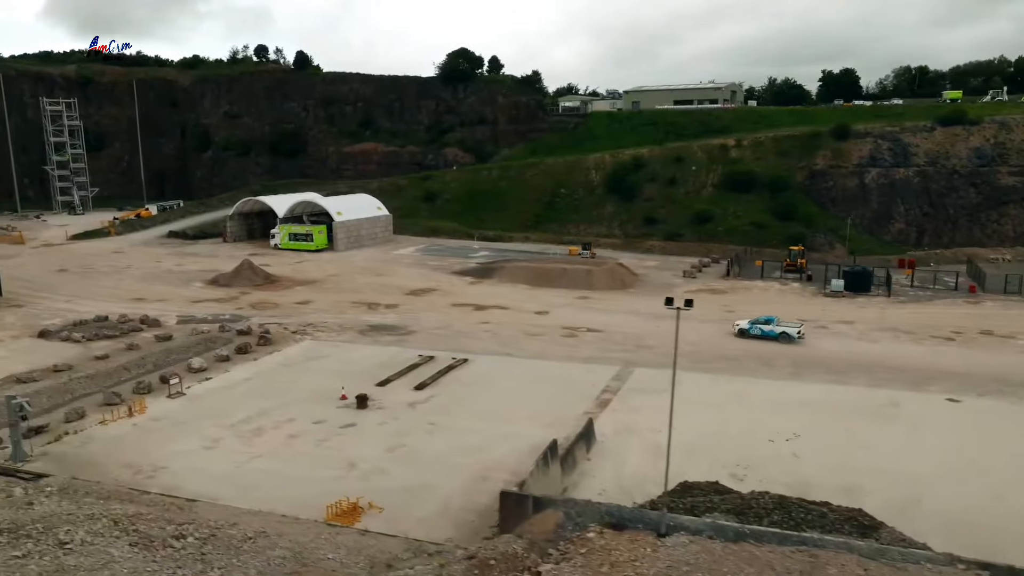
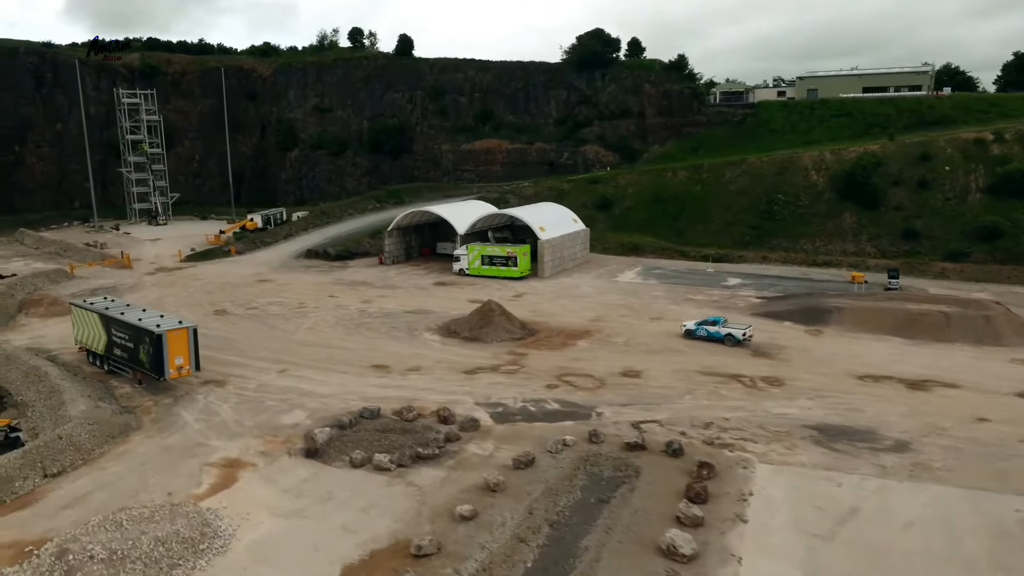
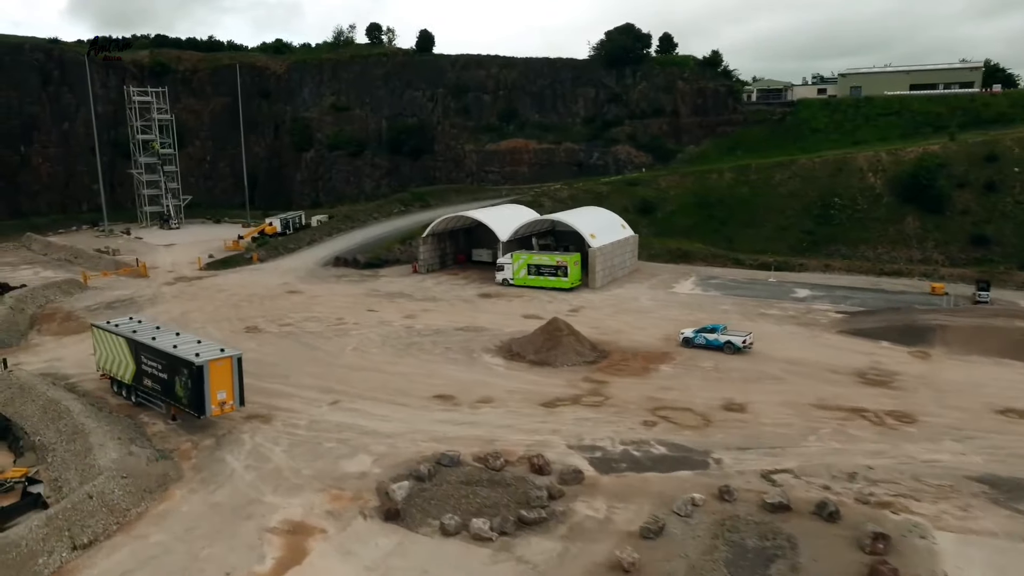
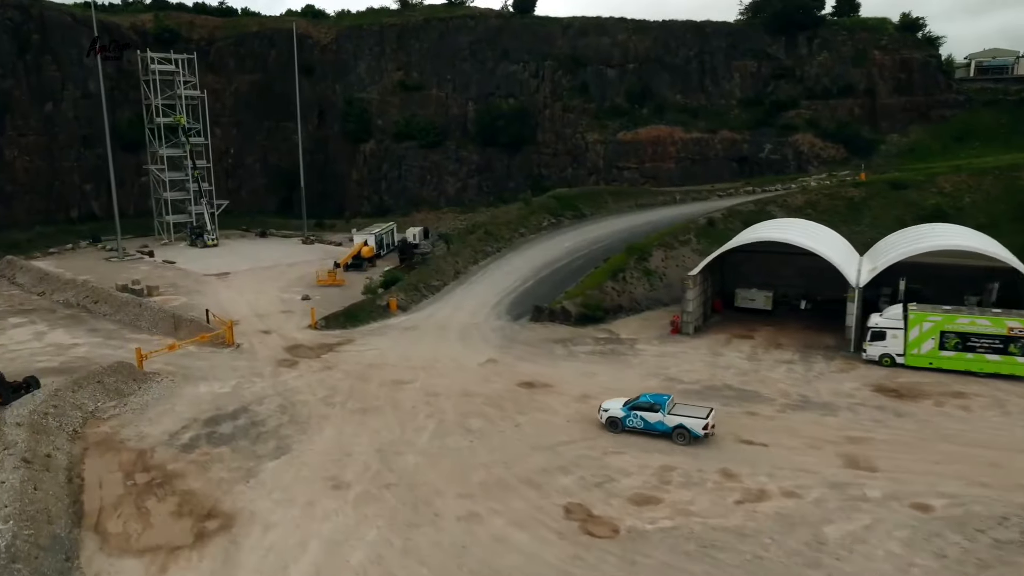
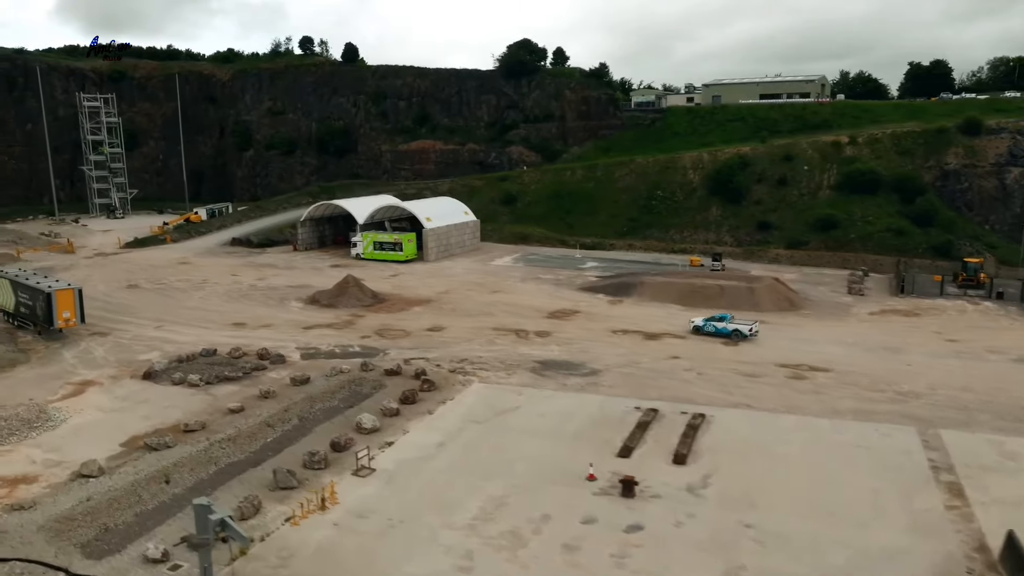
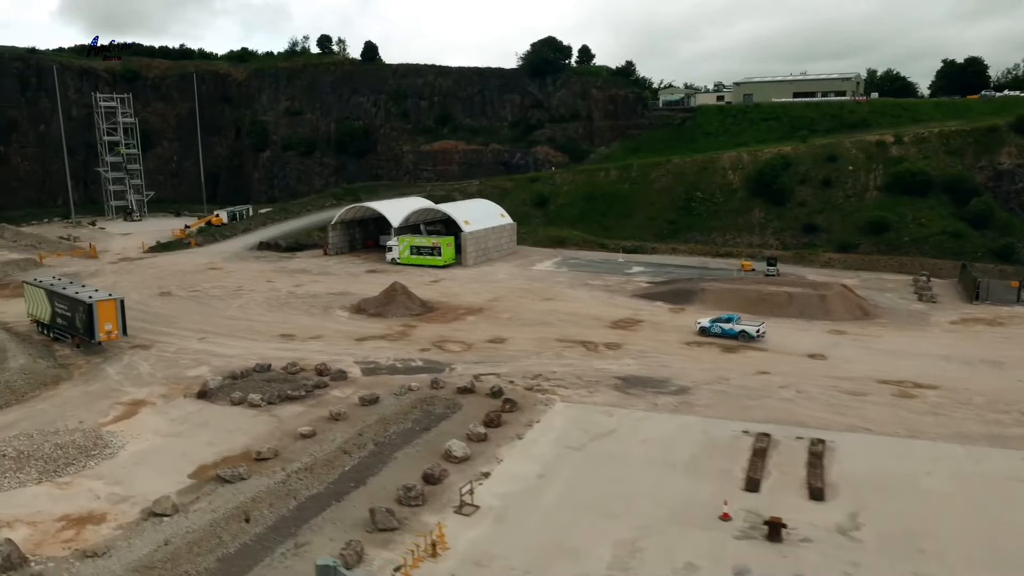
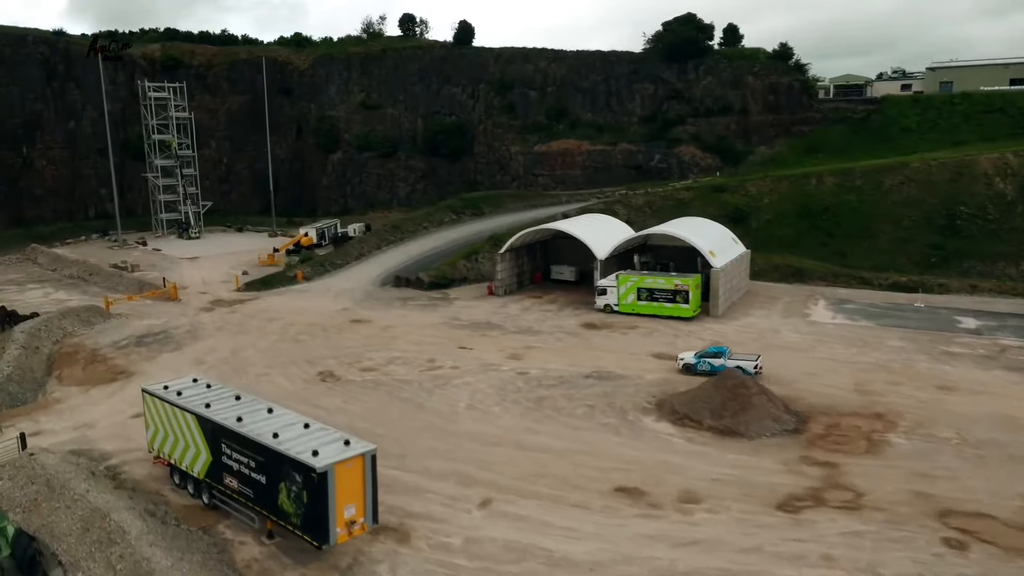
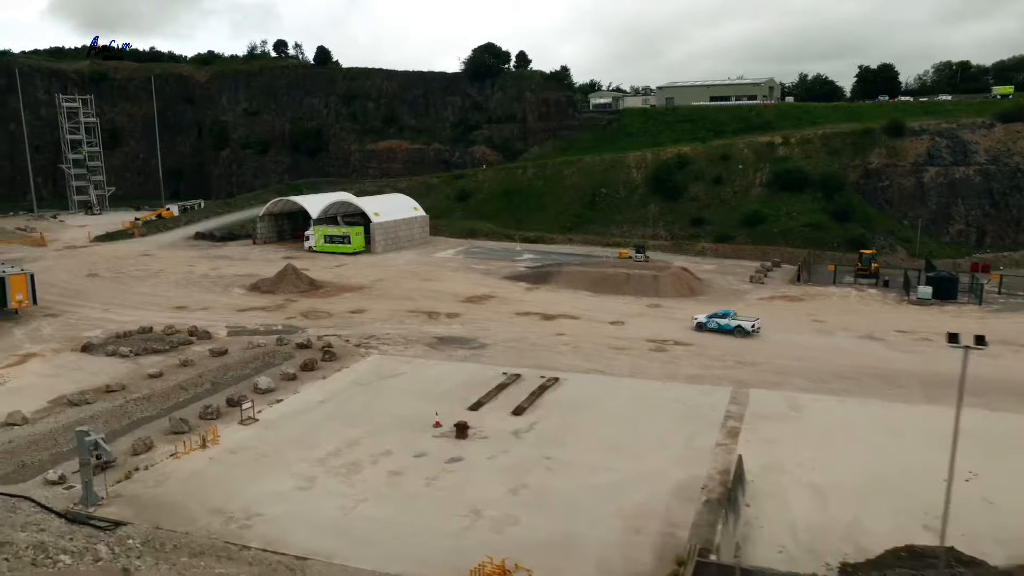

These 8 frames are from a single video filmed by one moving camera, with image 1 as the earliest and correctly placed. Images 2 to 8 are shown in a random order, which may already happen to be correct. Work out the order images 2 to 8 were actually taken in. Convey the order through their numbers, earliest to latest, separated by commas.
8, 5, 6, 2, 3, 7, 4
